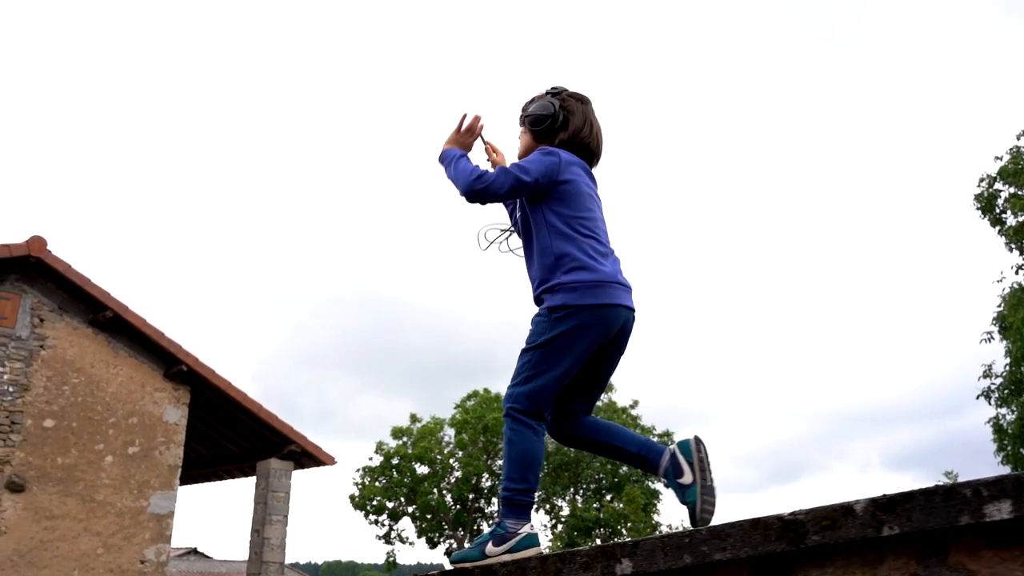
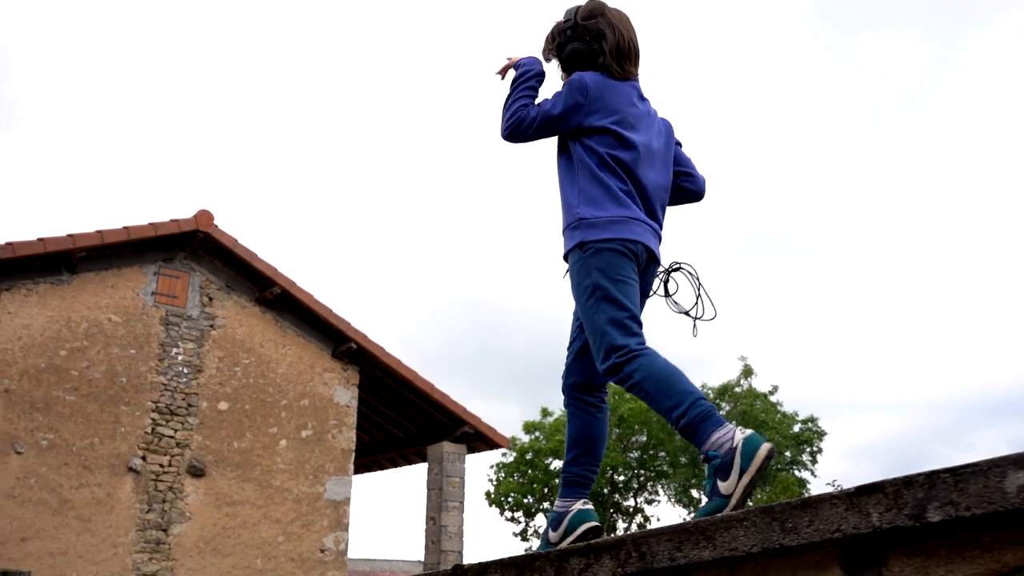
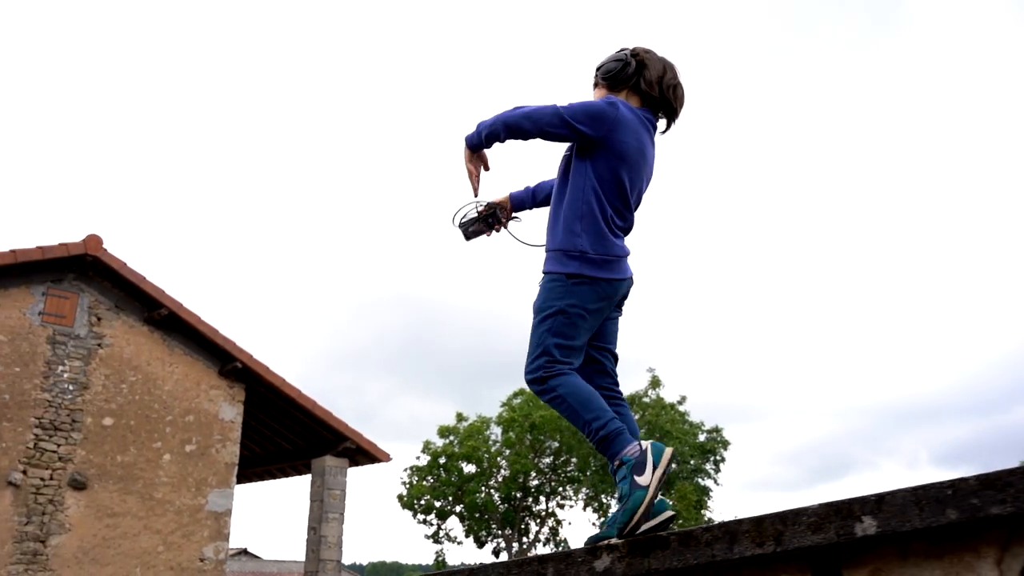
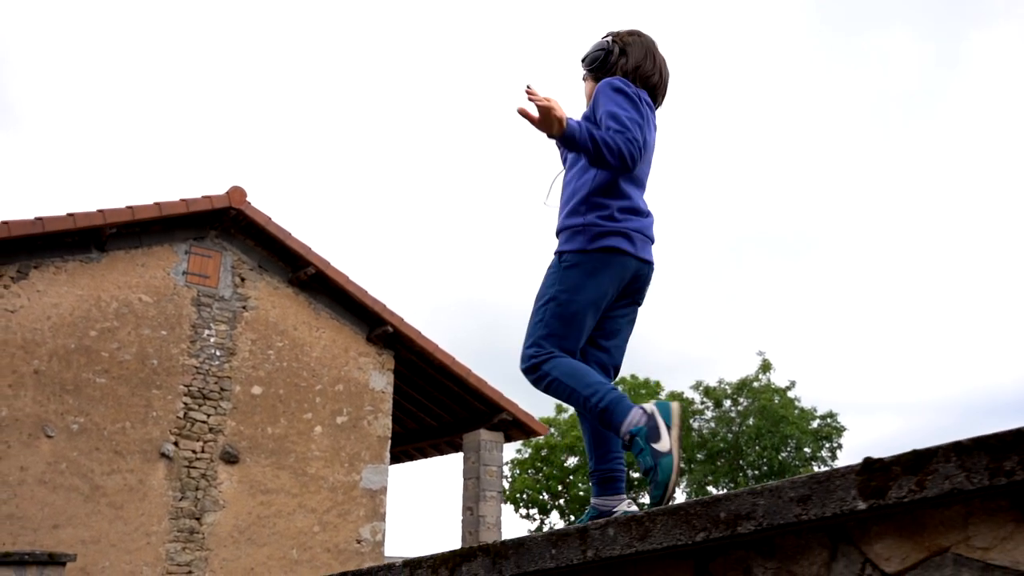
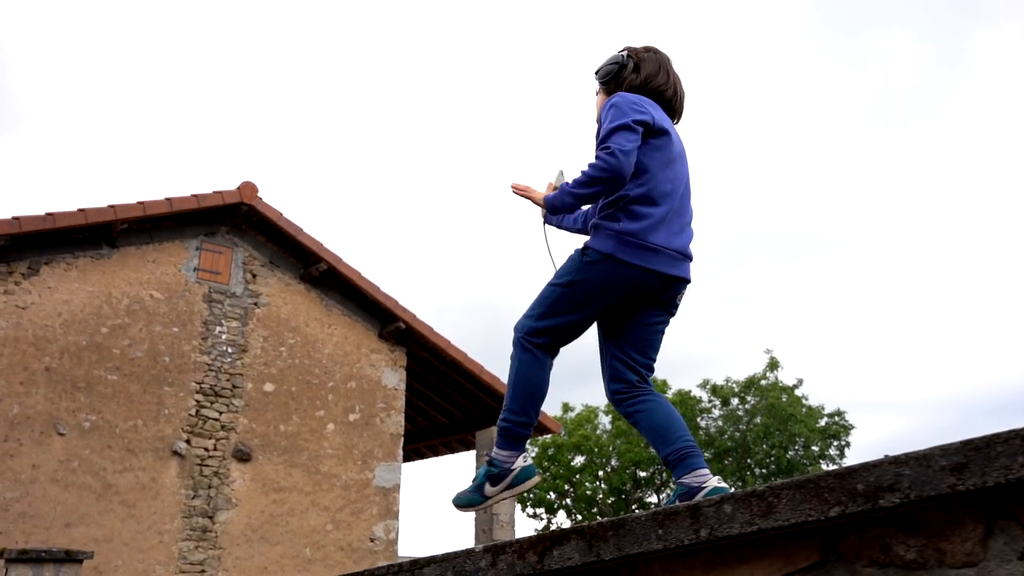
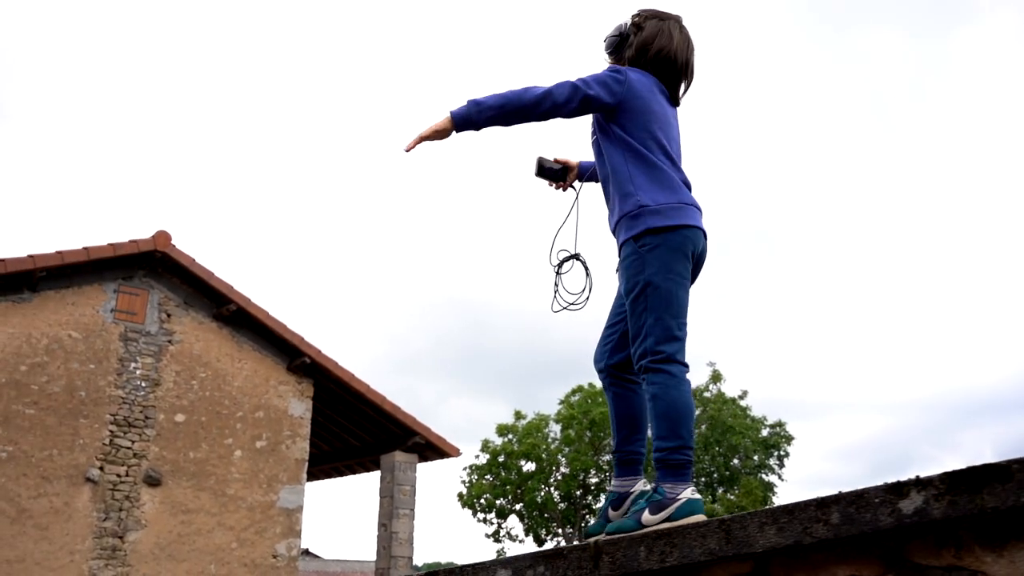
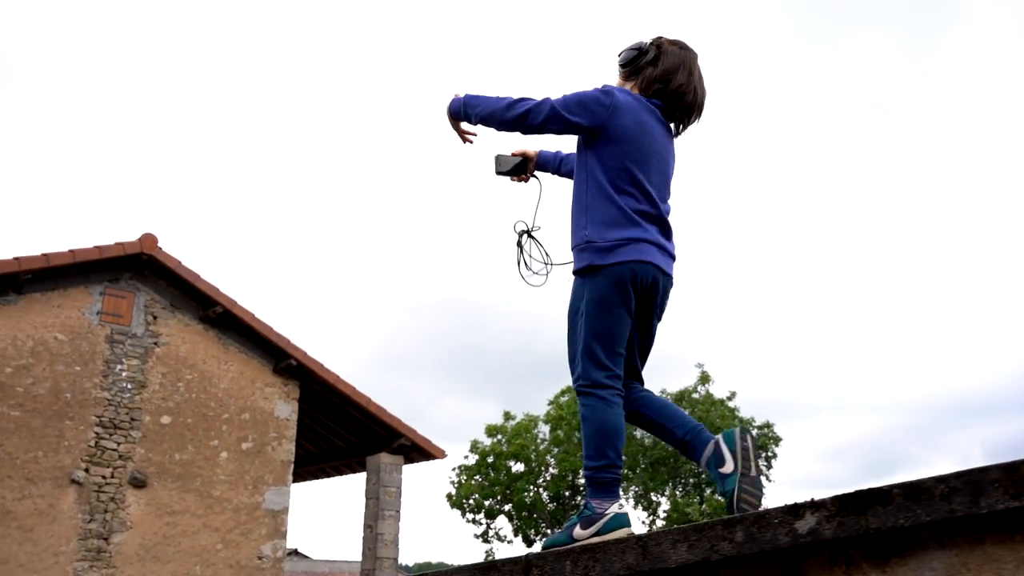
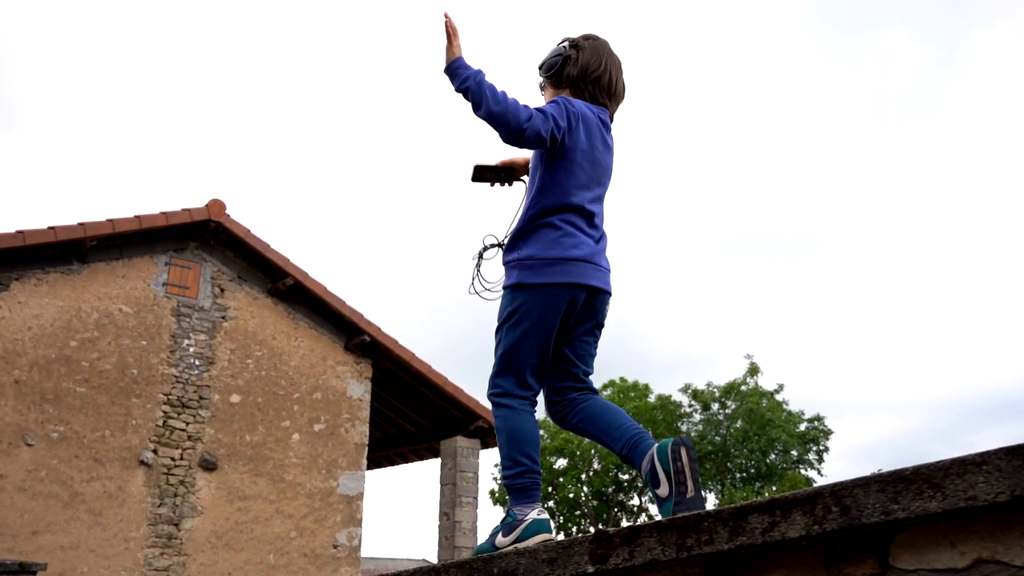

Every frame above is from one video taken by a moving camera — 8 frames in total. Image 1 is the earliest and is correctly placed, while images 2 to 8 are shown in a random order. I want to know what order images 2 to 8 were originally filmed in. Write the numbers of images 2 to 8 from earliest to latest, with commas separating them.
3, 7, 6, 2, 8, 4, 5
